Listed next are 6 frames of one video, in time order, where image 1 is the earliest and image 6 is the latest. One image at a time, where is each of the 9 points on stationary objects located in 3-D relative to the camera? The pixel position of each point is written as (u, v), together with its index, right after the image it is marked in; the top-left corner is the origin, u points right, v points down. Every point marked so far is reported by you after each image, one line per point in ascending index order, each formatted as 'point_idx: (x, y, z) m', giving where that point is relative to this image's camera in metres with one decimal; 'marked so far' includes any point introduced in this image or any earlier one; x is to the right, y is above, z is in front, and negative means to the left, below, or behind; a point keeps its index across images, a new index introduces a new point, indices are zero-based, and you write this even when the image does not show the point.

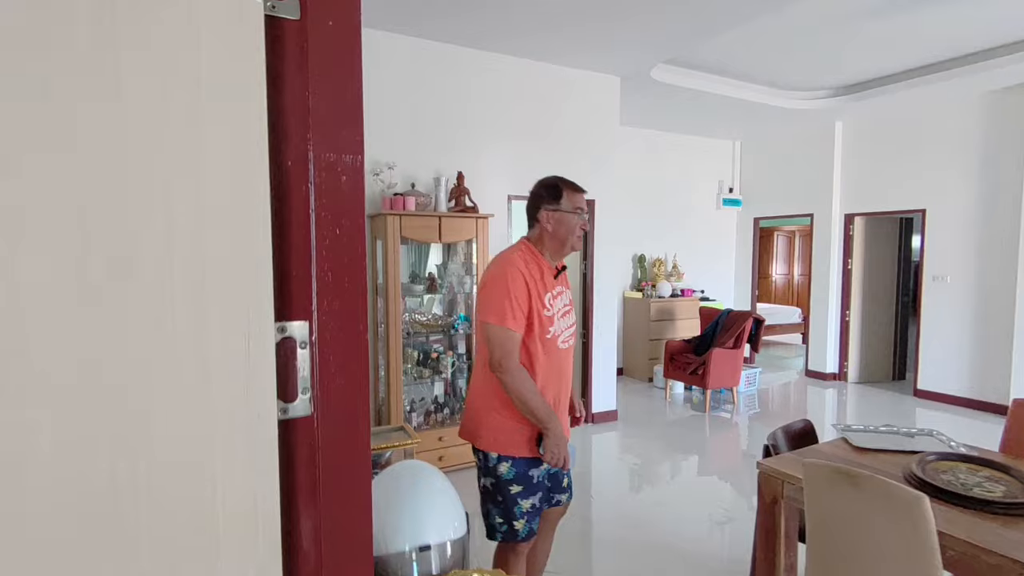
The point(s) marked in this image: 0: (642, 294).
0: (+1.5, -0.1, +6.5) m
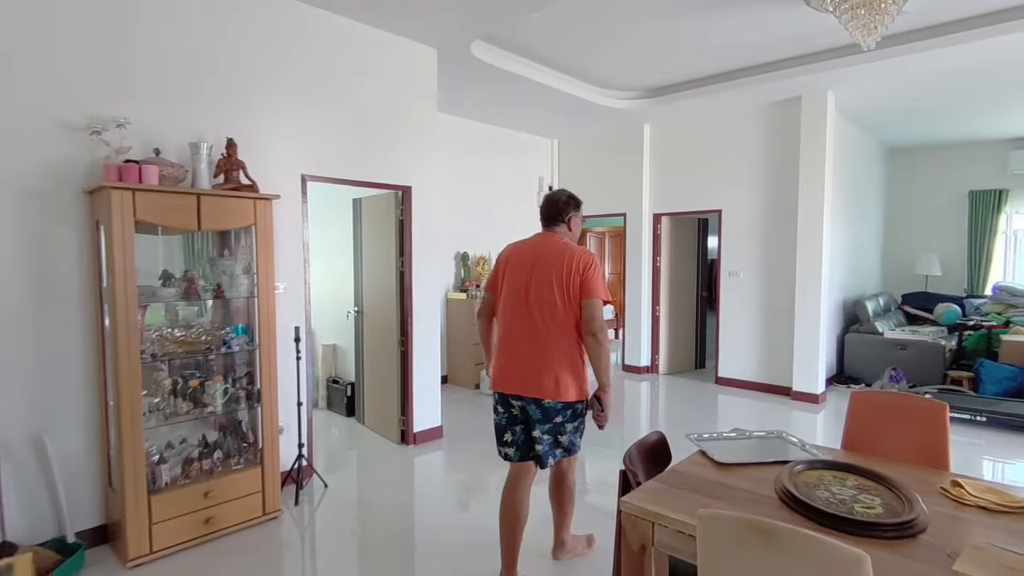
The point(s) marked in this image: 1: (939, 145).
0: (-0.5, -0.1, +6.0) m
1: (+5.7, +1.9, +7.4) m
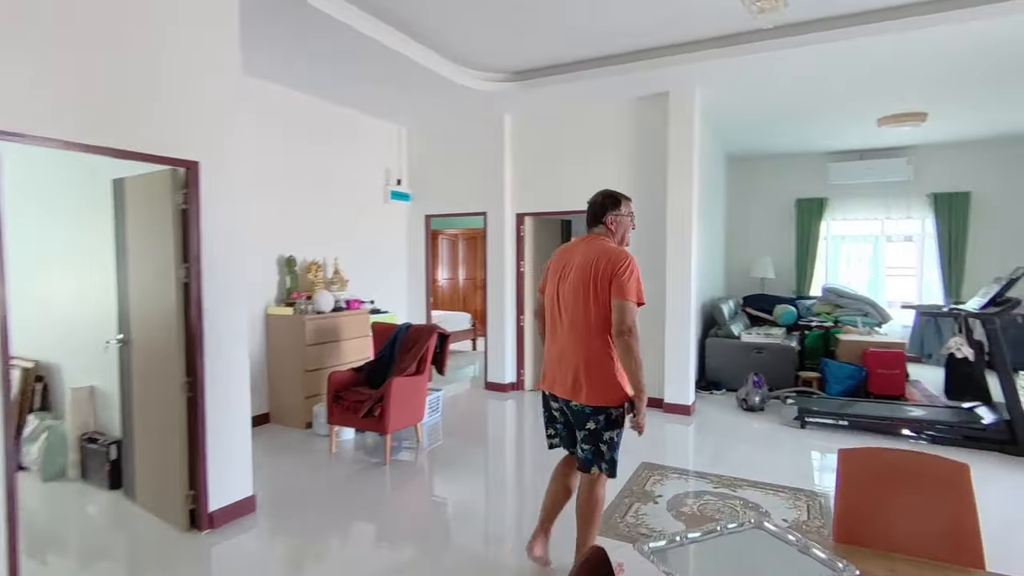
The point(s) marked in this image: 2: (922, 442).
0: (-1.9, -0.2, +4.8) m
1: (+3.7, +1.9, +7.8) m
2: (+3.2, -1.2, +4.3) m
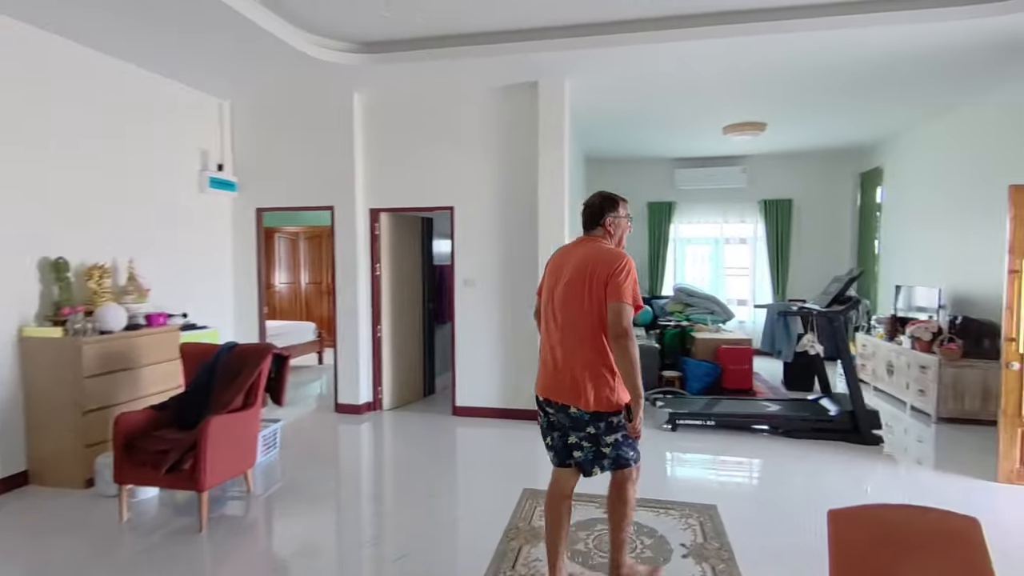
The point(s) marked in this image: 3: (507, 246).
0: (-2.9, -0.3, +3.6) m
1: (+1.6, +1.9, +7.9) m
2: (+2.2, -1.2, +4.5) m
3: (0.0, +0.4, +4.9) m
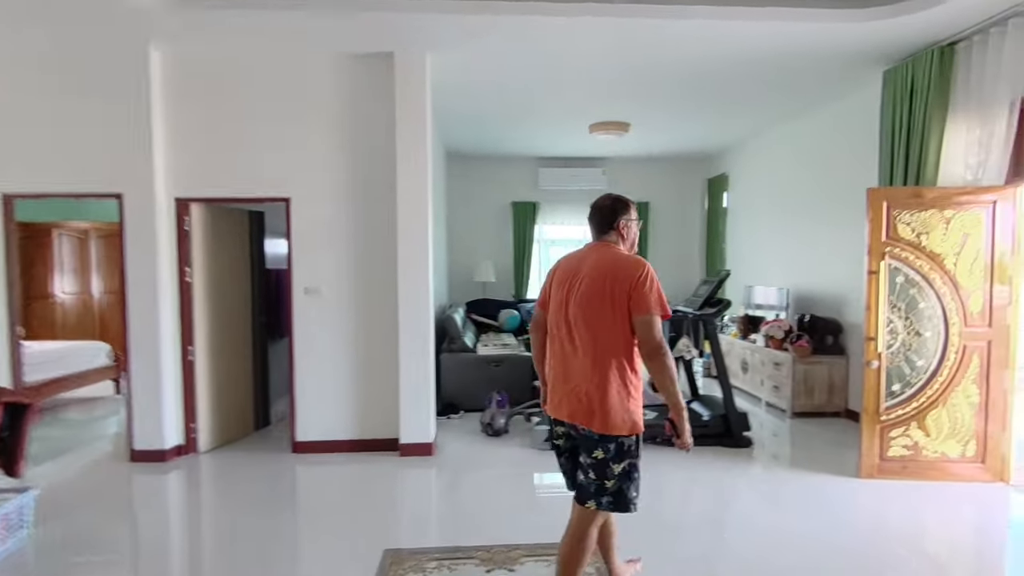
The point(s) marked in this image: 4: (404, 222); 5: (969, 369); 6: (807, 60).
0: (-3.6, -0.4, +2.1) m
1: (-0.3, +1.8, +7.5) m
2: (+1.1, -1.2, +4.3) m
3: (-1.2, +0.3, +4.1) m
4: (-0.8, +0.5, +4.0) m
5: (+2.8, -0.5, +3.4) m
6: (+2.2, +1.7, +4.0) m
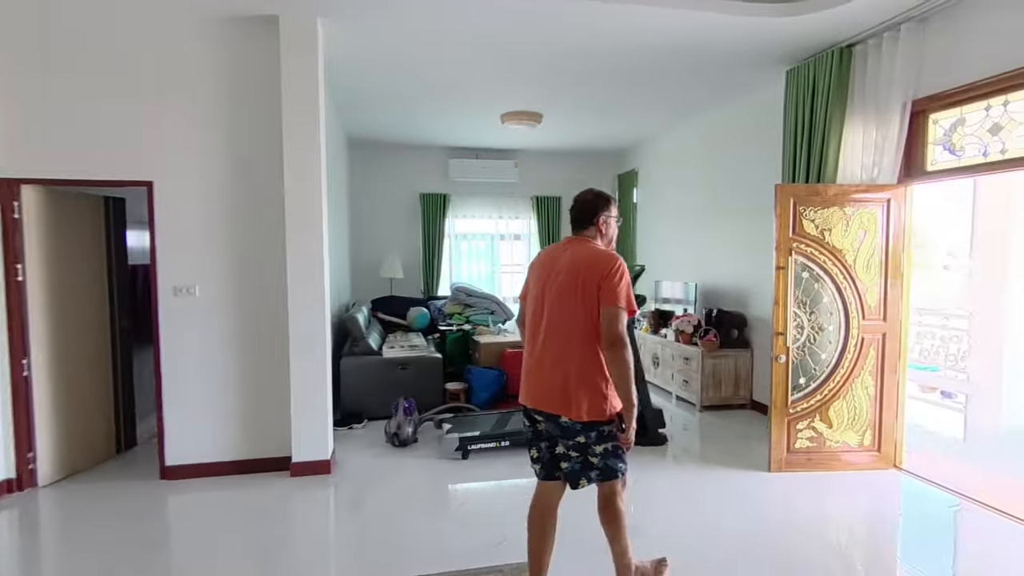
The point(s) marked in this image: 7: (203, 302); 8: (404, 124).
0: (-3.9, -0.4, +1.2) m
1: (-1.5, +1.9, +7.1) m
2: (+0.5, -1.2, +4.1) m
3: (-1.8, +0.3, +3.6) m
4: (-1.4, +0.5, +3.5) m
5: (+2.3, -0.5, +3.5) m
6: (+1.5, +1.7, +4.0) m
7: (-2.0, -0.1, +3.6) m
8: (-1.2, +1.9, +6.2) m
